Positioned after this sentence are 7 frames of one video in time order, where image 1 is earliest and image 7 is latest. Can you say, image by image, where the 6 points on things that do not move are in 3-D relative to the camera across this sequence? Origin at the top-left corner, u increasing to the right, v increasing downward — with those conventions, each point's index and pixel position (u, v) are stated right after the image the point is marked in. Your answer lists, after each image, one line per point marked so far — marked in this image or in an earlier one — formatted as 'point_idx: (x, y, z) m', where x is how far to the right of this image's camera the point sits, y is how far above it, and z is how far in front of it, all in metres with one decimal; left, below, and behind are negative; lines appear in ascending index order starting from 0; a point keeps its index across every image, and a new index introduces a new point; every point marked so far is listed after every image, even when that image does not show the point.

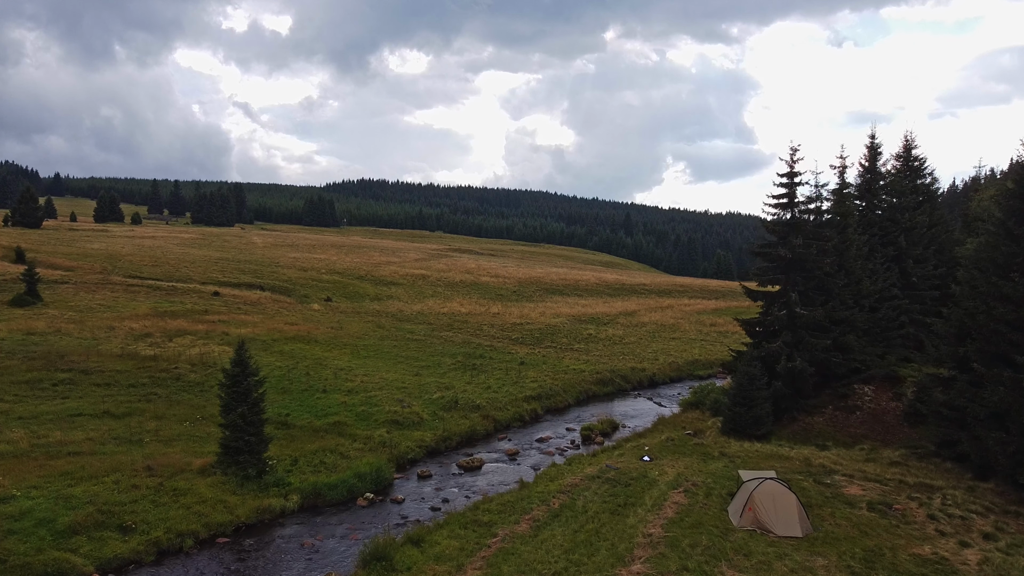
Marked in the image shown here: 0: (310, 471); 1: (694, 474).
0: (-4.9, -4.4, +19.6) m
1: (+4.3, -4.5, +19.5) m
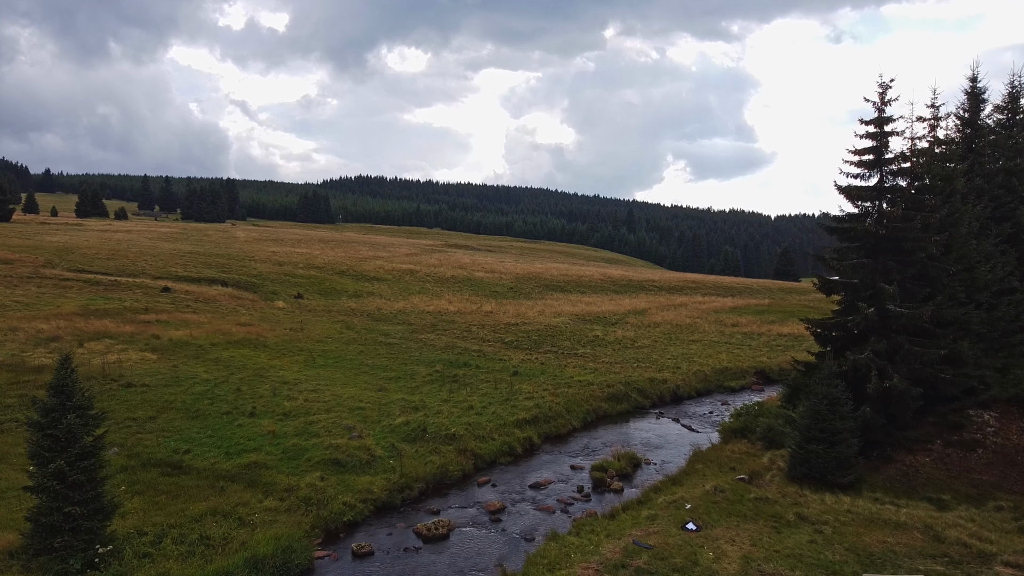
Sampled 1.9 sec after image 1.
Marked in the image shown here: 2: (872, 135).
0: (-5.2, -4.2, +12.8) m
1: (+4.0, -4.2, +12.7) m
2: (+8.1, +3.5, +18.4) m
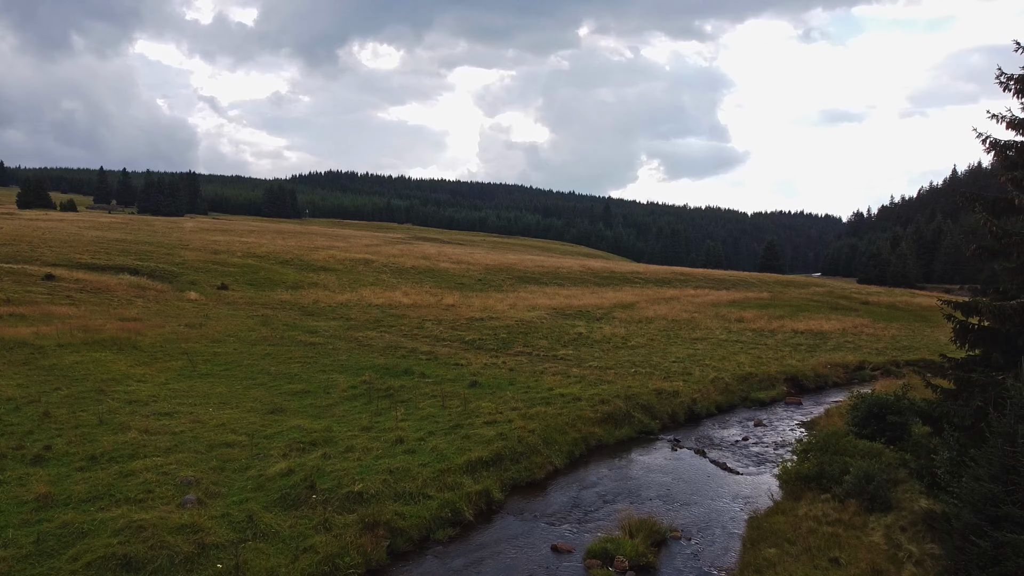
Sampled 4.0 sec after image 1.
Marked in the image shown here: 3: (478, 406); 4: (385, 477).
0: (-5.8, -3.6, +4.6) m
1: (+3.4, -3.7, +4.8) m
2: (+7.3, +4.0, +10.7) m
3: (-0.8, -2.8, +19.0) m
4: (-2.1, -3.2, +13.6) m
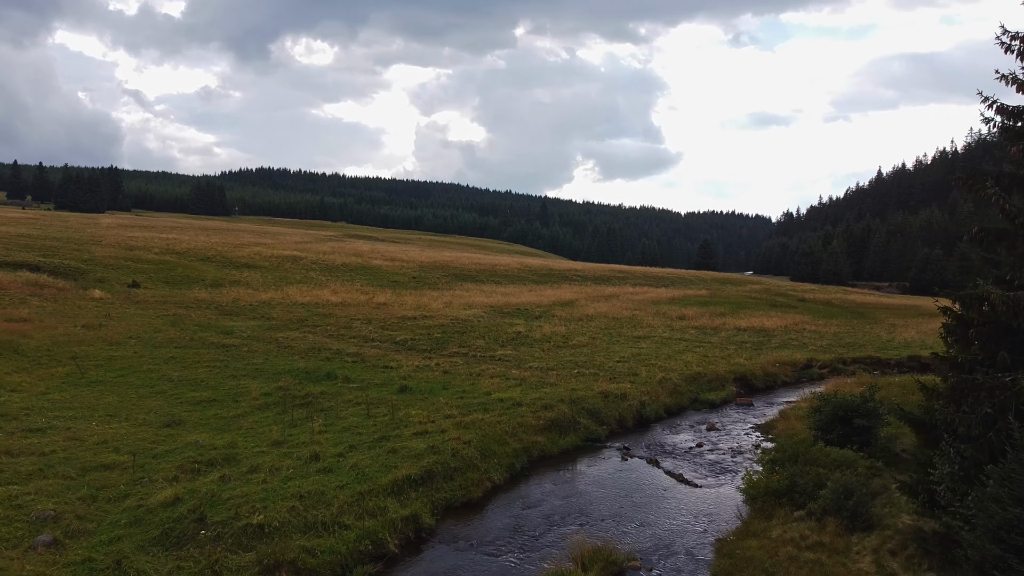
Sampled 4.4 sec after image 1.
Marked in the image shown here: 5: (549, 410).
0: (-6.1, -3.5, +2.3) m
1: (+3.1, -3.6, +3.2) m
2: (+6.6, +4.1, +9.3) m
3: (-2.2, -2.6, +17.0) m
4: (-3.1, -3.0, +11.5) m
5: (+0.8, -2.8, +18.4) m
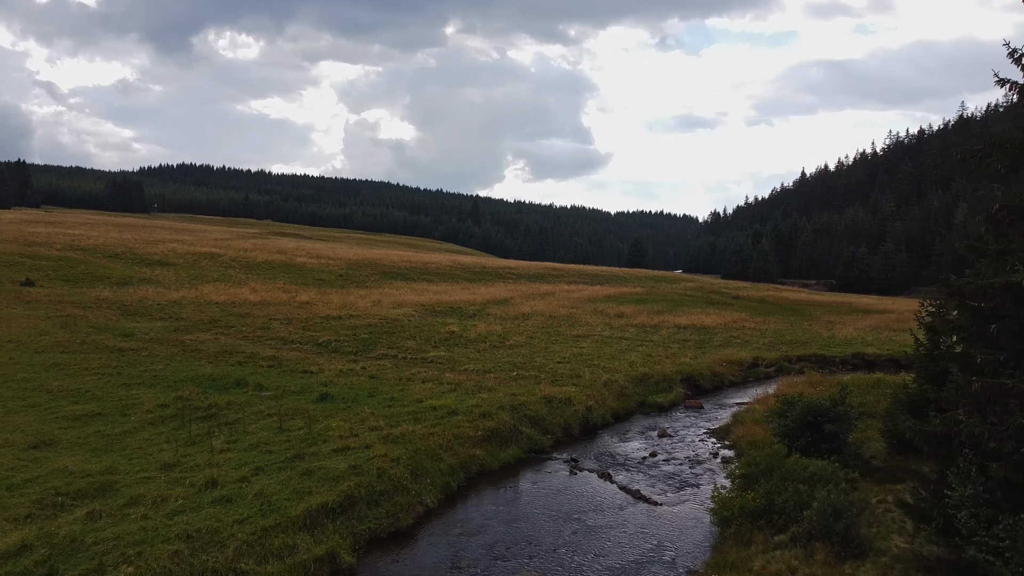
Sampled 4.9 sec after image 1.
0: (-6.0, -3.5, -0.1) m
1: (+3.0, -3.4, +1.5) m
2: (+6.0, +4.3, +7.9) m
3: (-3.4, -2.5, +14.8) m
4: (-3.8, -2.9, +9.3) m
5: (-0.5, -2.7, +16.5) m
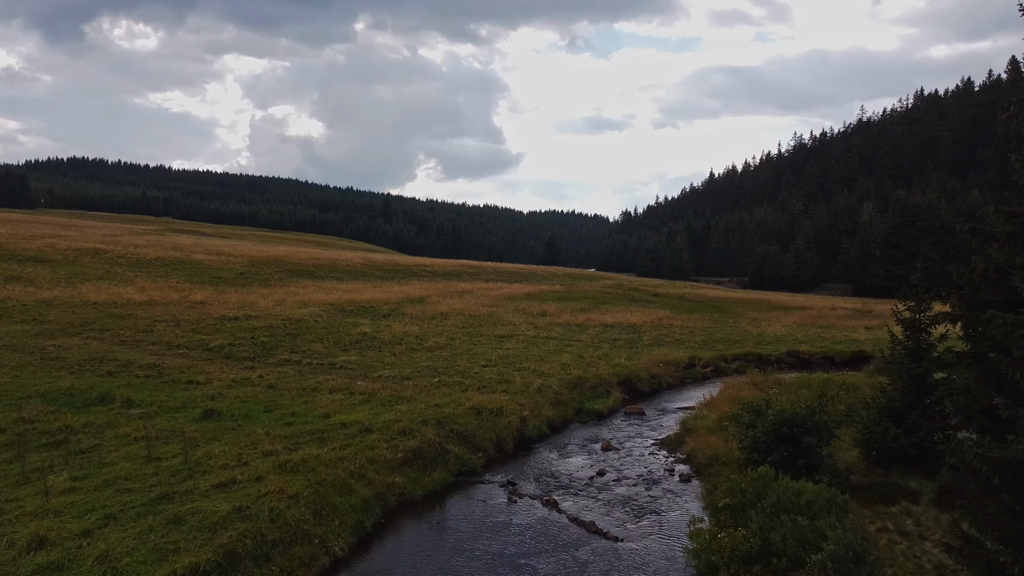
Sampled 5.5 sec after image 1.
0: (-5.5, -3.4, -3.2) m
1: (+3.3, -3.3, -0.6) m
2: (+5.5, +4.4, +6.1) m
3: (-4.5, -2.4, +12.0) m
4: (-4.3, -2.8, +6.4) m
5: (-1.8, -2.5, +14.0) m
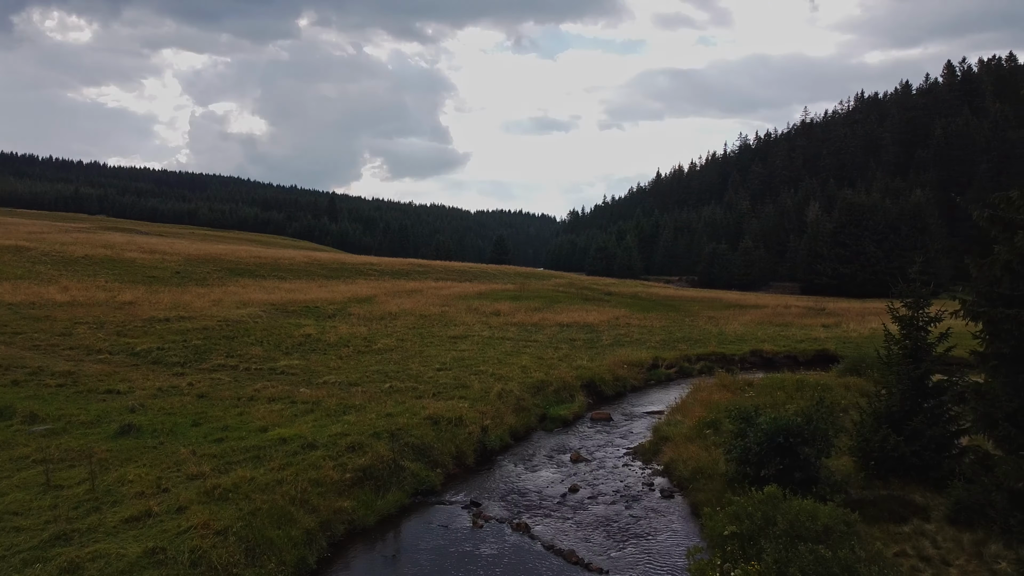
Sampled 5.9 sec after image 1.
0: (-4.9, -3.3, -5.0) m
1: (+3.7, -3.3, -1.8) m
2: (+5.5, +4.5, +5.0) m
3: (-4.9, -2.4, +10.2) m
4: (-4.3, -2.8, +4.7) m
5: (-2.3, -2.5, +12.4) m
